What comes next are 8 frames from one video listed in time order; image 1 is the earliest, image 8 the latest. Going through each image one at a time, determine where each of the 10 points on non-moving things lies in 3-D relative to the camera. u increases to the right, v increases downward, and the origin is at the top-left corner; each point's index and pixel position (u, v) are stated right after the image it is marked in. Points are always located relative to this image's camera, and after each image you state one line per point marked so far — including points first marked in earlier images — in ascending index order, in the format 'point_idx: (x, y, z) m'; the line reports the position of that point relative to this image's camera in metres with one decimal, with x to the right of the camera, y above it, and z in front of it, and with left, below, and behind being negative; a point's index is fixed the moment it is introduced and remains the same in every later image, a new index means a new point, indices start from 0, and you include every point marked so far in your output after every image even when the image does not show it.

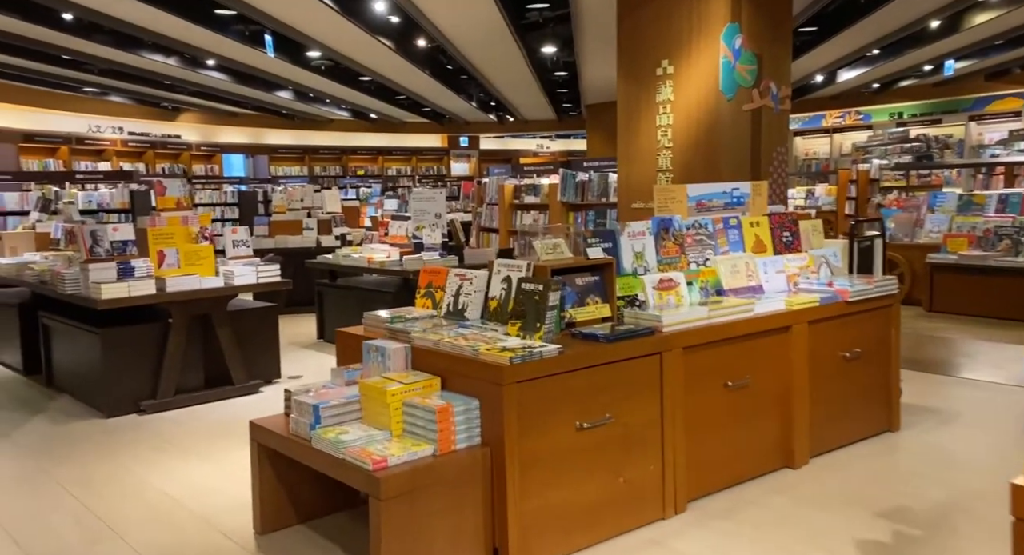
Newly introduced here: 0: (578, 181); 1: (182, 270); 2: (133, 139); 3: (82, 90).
0: (+0.7, +1.0, +7.8) m
1: (-2.4, +0.1, +5.4) m
2: (-8.0, +2.9, +15.6) m
3: (-7.5, +3.3, +13.1) m
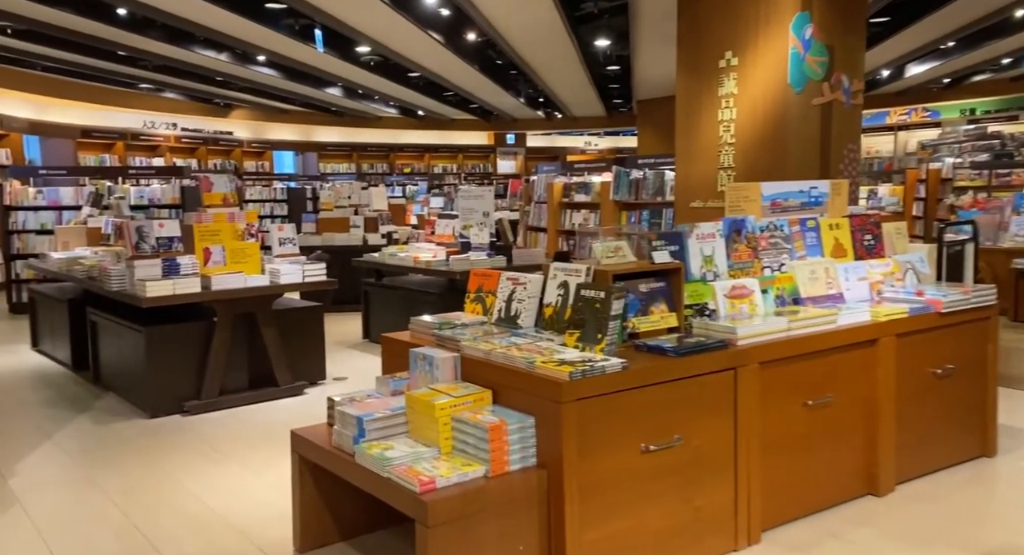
0: (+1.2, +1.0, +7.5) m
1: (-2.0, +0.1, +5.3) m
2: (-6.9, +3.0, +15.8) m
3: (-6.6, +3.4, +13.2) m
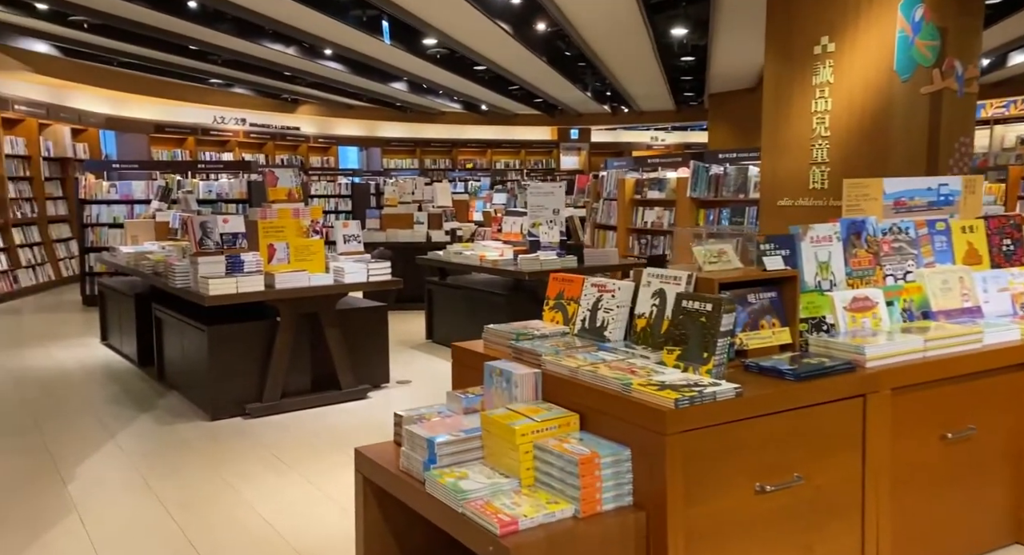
0: (+1.9, +1.0, +7.1) m
1: (-1.5, +0.1, +5.1) m
2: (-5.5, +3.2, +16.0) m
3: (-5.4, +3.5, +13.4) m
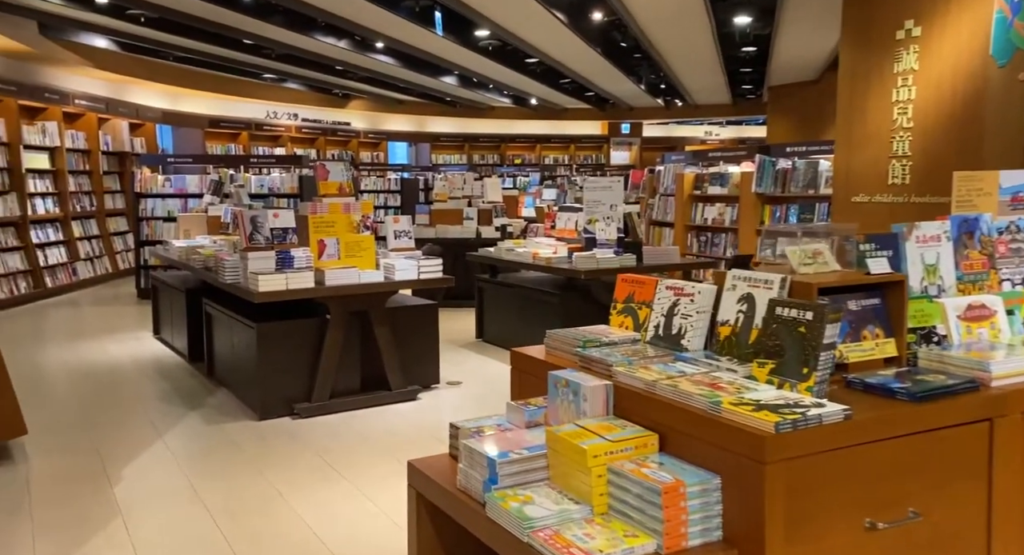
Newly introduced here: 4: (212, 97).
0: (+2.4, +1.0, +6.7) m
1: (-1.1, +0.1, +5.0) m
2: (-4.4, +3.3, +16.1) m
3: (-4.5, +3.6, +13.4) m
4: (-5.7, +3.4, +14.1) m
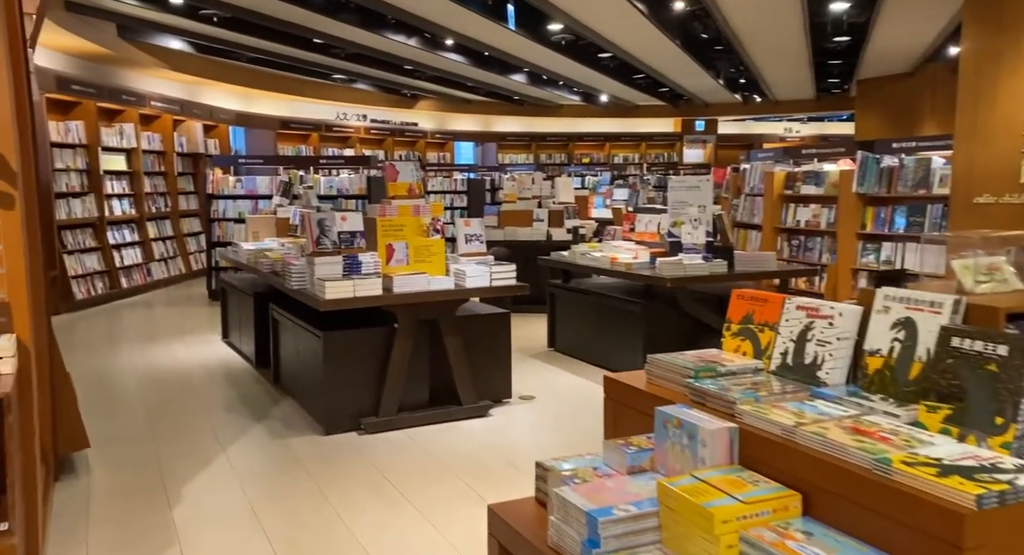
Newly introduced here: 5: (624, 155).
0: (+3.0, +0.9, +6.1) m
1: (-0.6, +0.1, +4.7) m
2: (-2.9, +3.3, +16.0) m
3: (-3.2, +3.6, +13.4) m
4: (-4.4, +3.4, +14.2) m
5: (+3.0, +3.2, +19.7) m
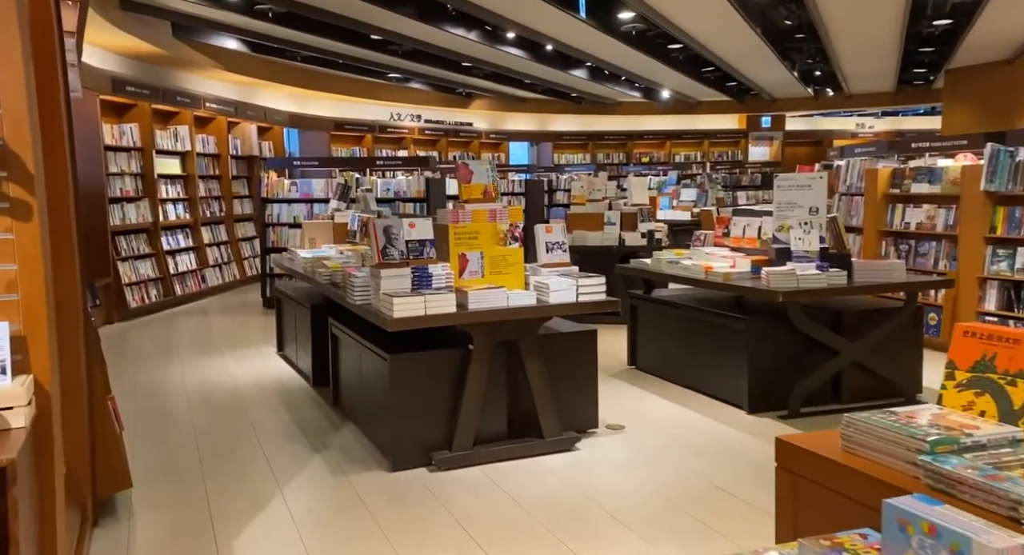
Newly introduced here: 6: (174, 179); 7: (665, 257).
0: (+3.6, +0.8, +5.3) m
1: (-0.1, 0.0, +4.1) m
2: (-1.7, +3.2, +15.6) m
3: (-2.2, +3.5, +13.0) m
4: (-3.3, +3.3, +13.9) m
5: (+4.4, +3.1, +18.9) m
6: (-4.5, +1.3, +9.9) m
7: (+1.2, +0.2, +5.6) m
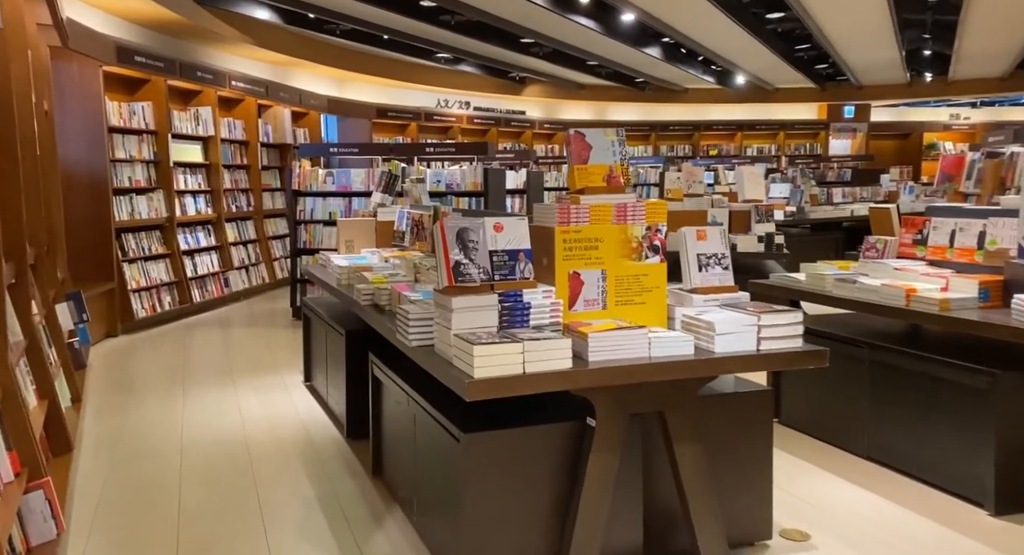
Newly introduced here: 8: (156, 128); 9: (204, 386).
0: (+4.2, +0.7, +3.7) m
1: (+0.4, -0.1, +2.7) m
2: (-0.6, +3.1, +14.2) m
3: (-1.2, +3.5, +11.6) m
4: (-2.2, +3.3, +12.5) m
5: (+5.7, +3.0, +17.1) m
6: (-3.7, +1.3, +8.6) m
7: (+1.8, 0.0, +4.1) m
8: (-3.7, +1.6, +7.8) m
9: (-2.3, -0.8, +5.5) m
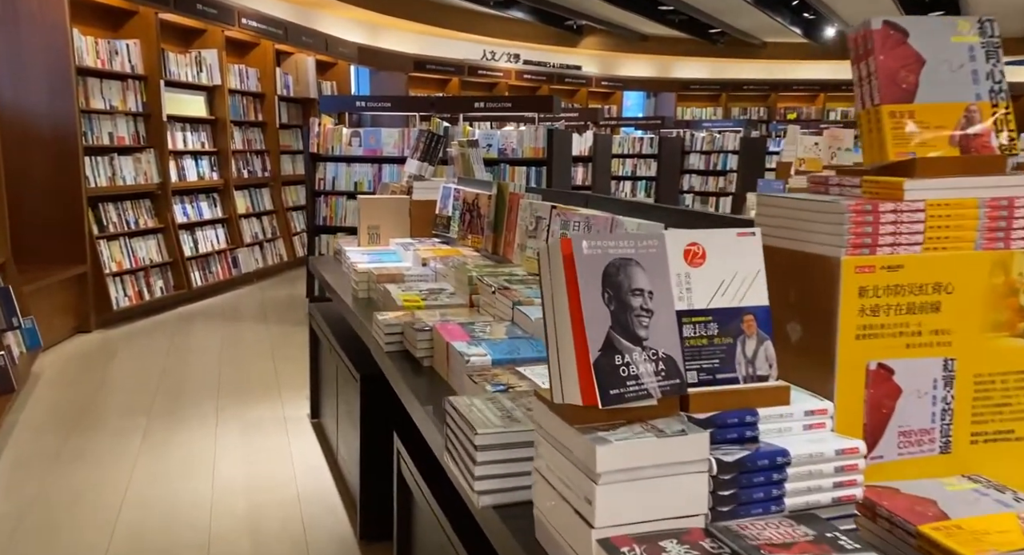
0: (+4.6, +0.5, +1.9) m
1: (+0.7, -0.3, +1.1) m
2: (+0.3, +3.5, +12.5) m
3: (-0.4, +3.7, +10.0) m
4: (-1.4, +3.6, +10.9) m
5: (+6.8, +3.4, +15.1) m
6: (-3.0, +1.5, +7.2) m
7: (+2.1, -0.1, +2.5) m
8: (-3.1, +1.7, +6.3) m
9: (-1.8, -0.8, +4.0) m
